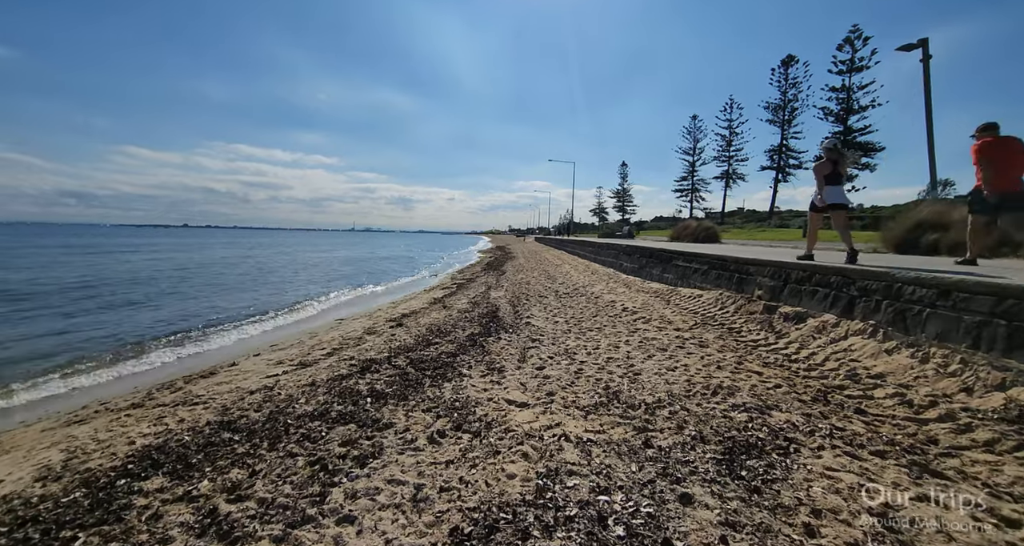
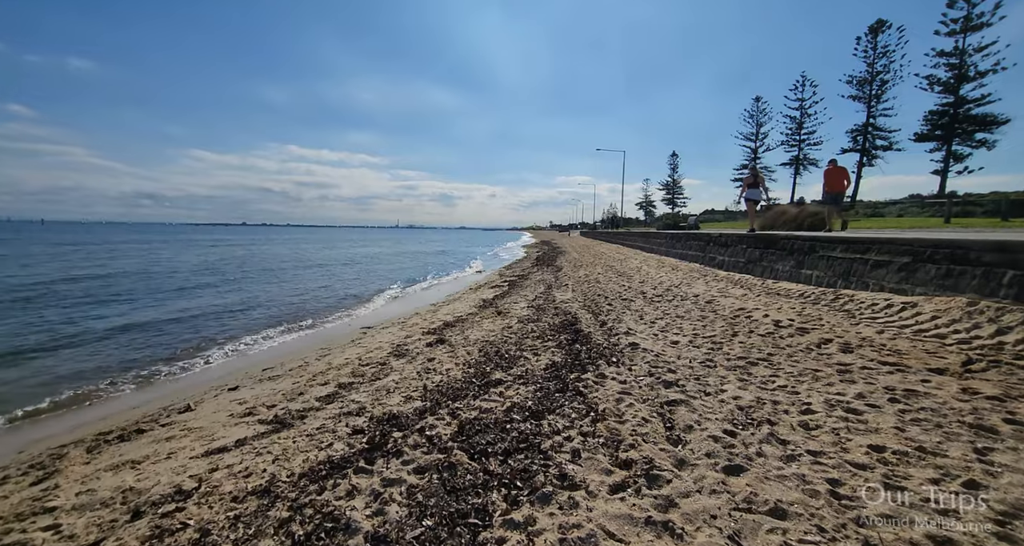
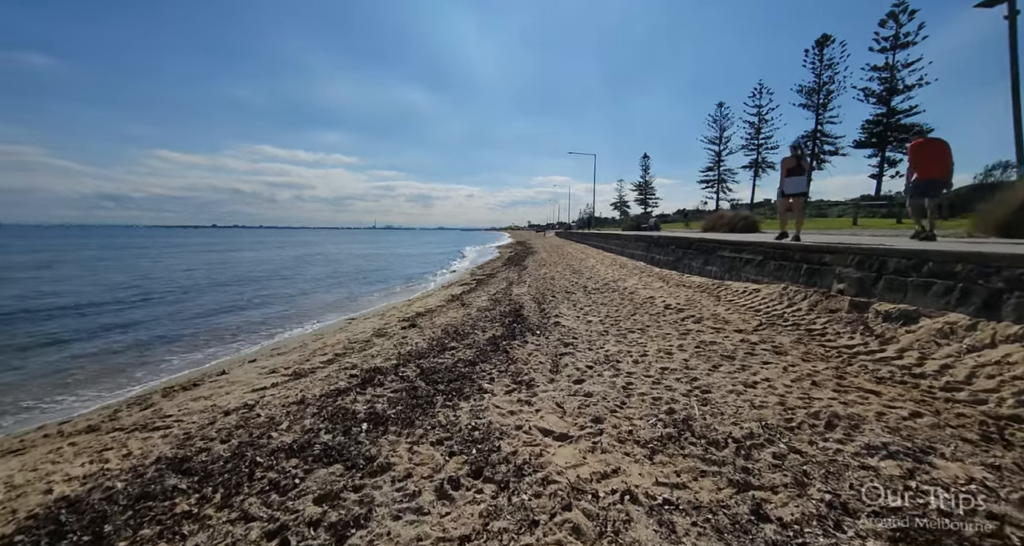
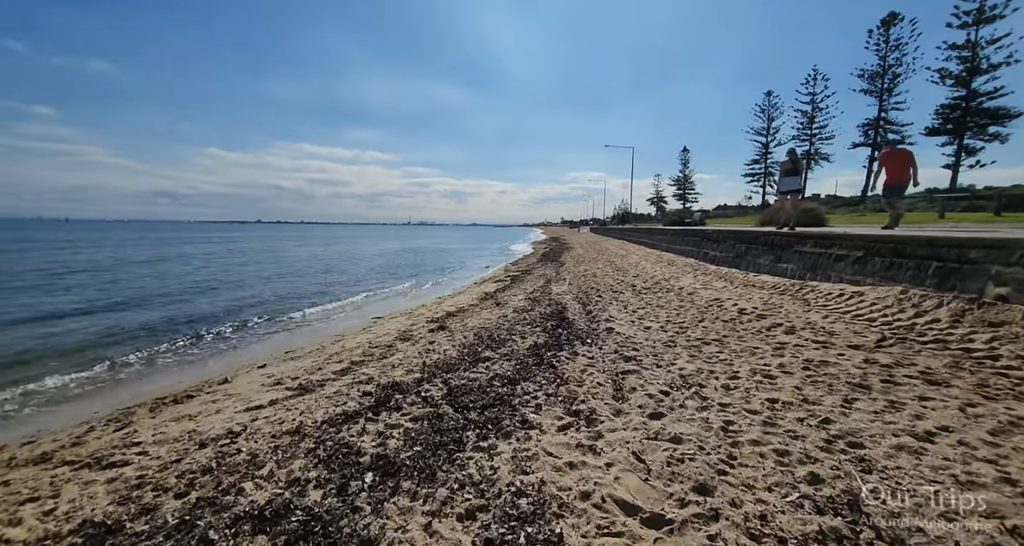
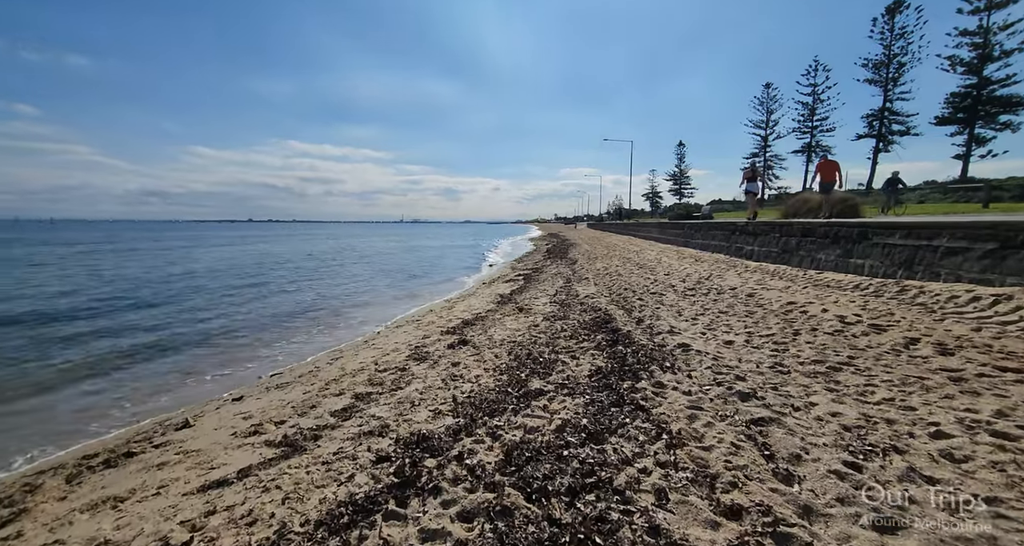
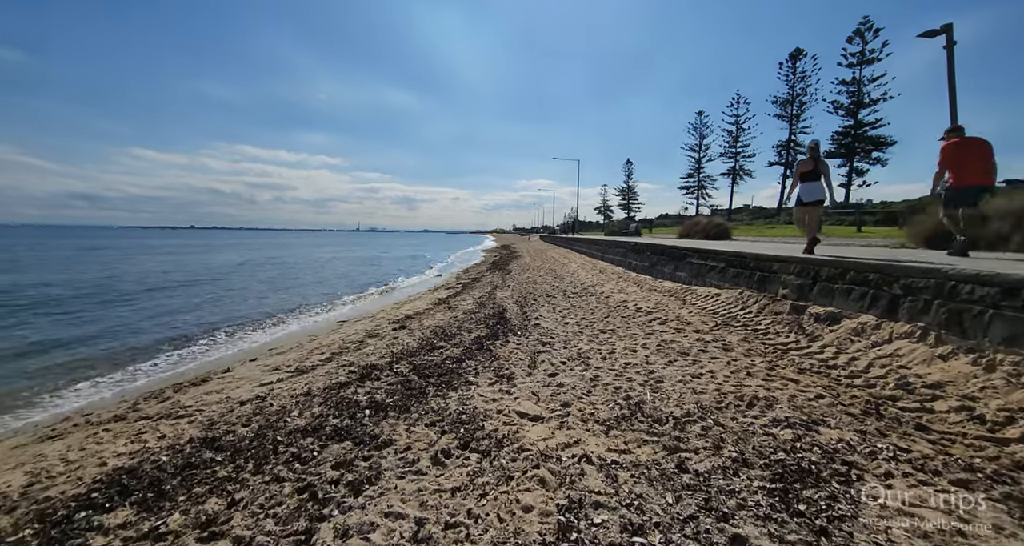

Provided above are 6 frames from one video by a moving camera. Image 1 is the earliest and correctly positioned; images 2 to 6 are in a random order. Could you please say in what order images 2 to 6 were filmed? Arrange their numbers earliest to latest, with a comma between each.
6, 3, 4, 2, 5
